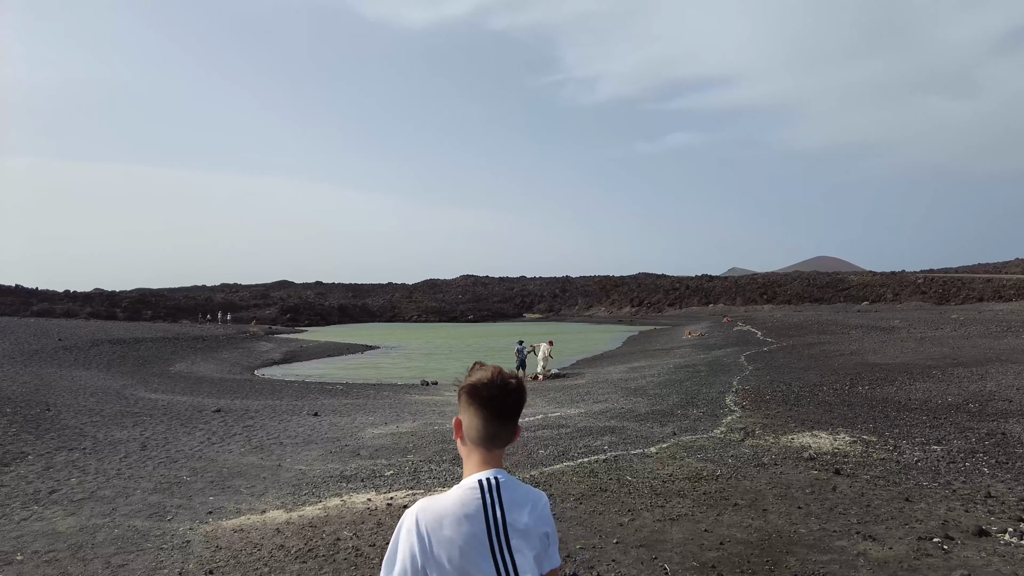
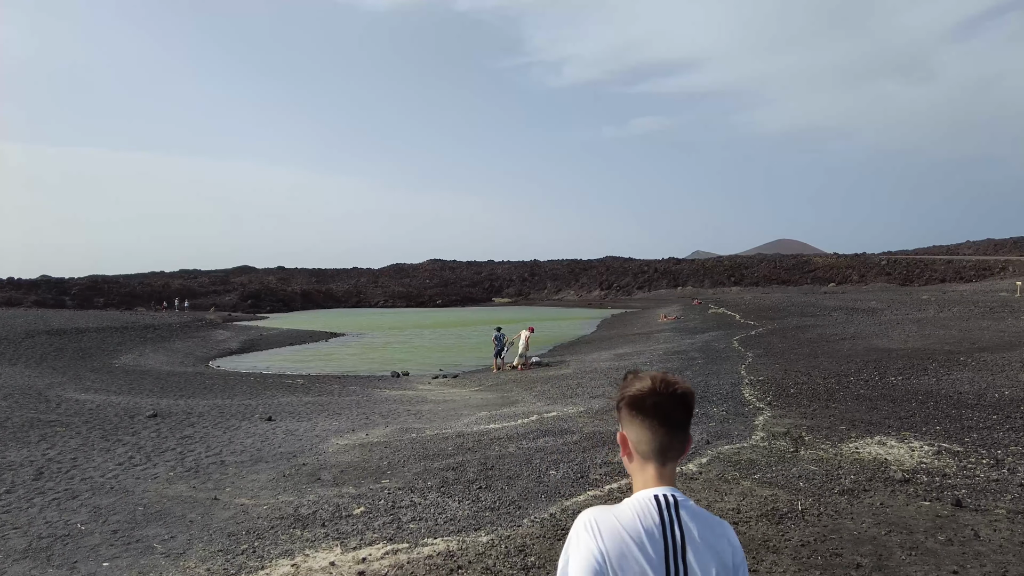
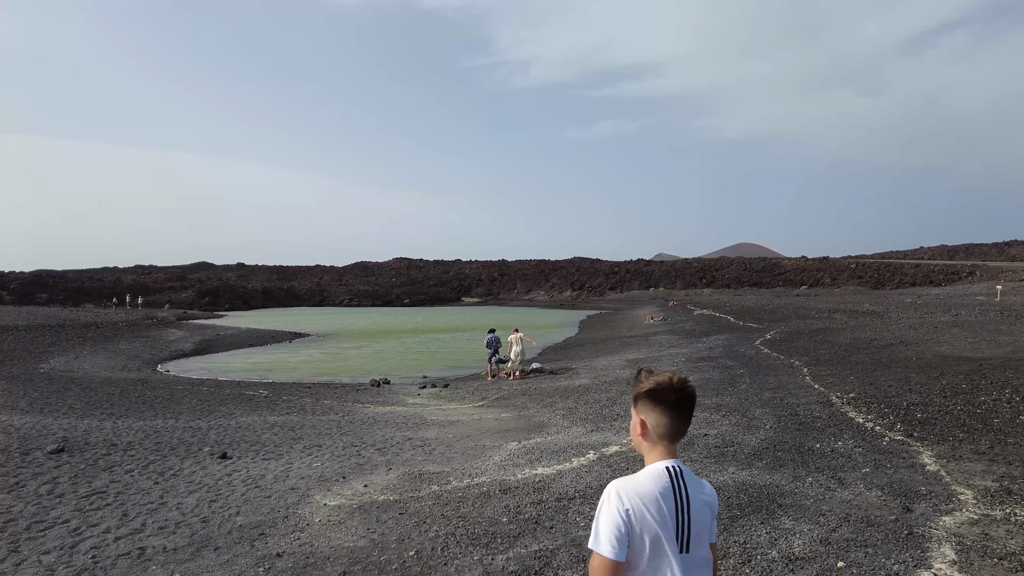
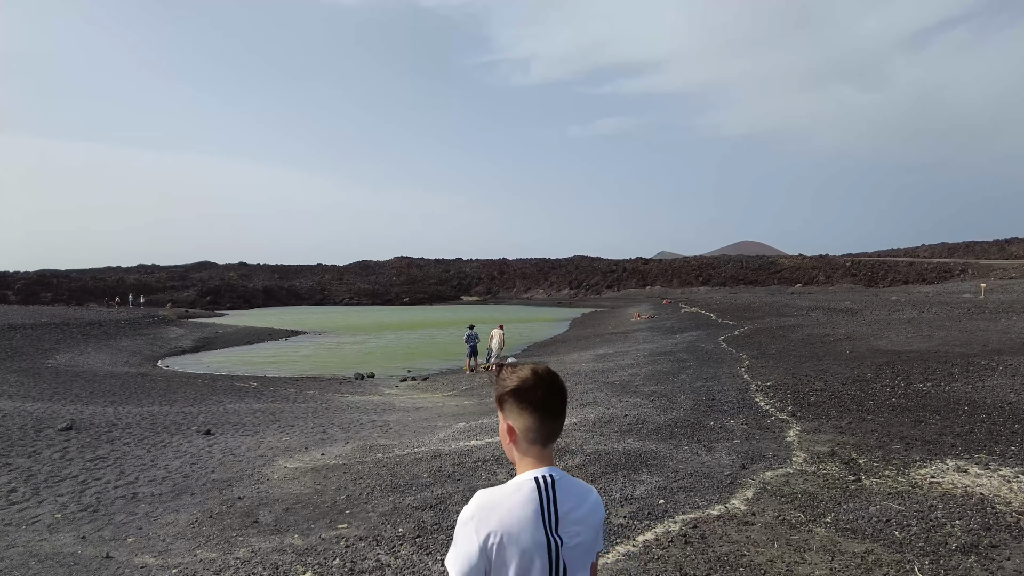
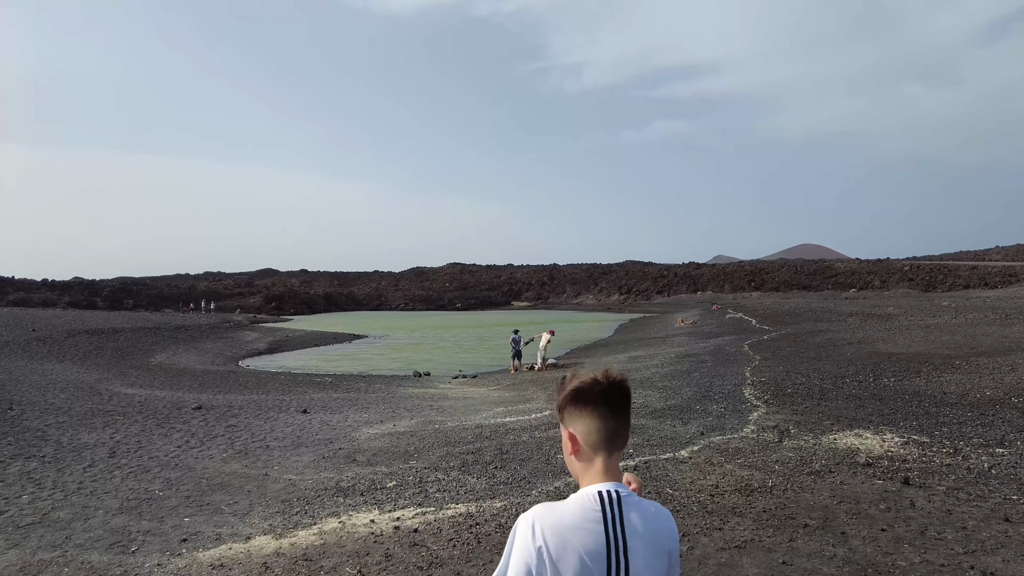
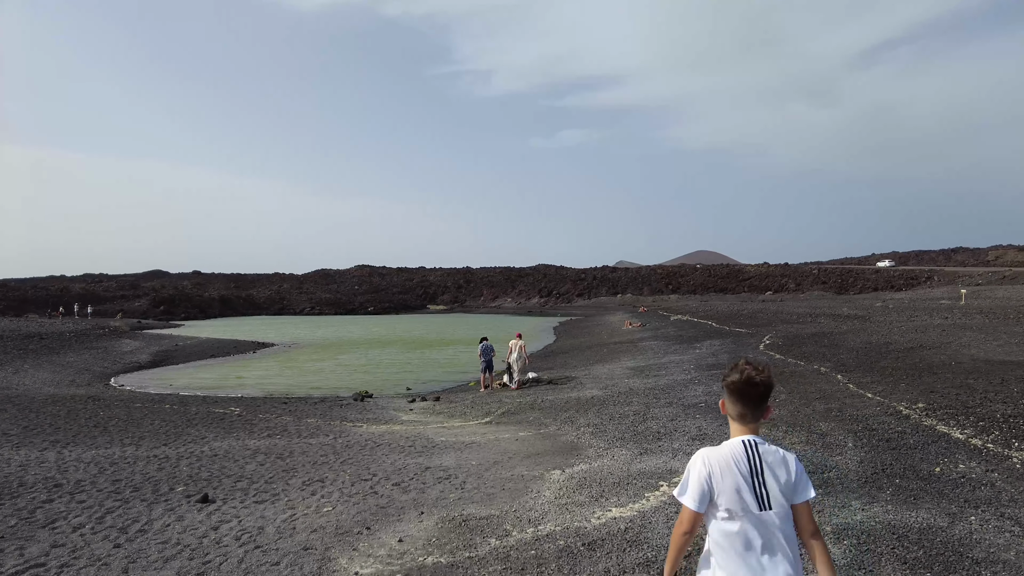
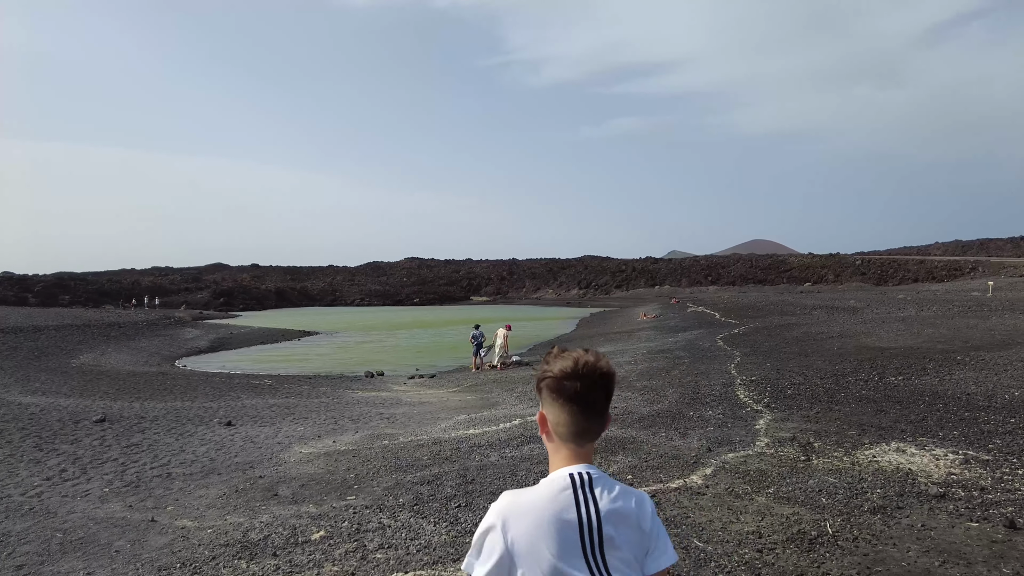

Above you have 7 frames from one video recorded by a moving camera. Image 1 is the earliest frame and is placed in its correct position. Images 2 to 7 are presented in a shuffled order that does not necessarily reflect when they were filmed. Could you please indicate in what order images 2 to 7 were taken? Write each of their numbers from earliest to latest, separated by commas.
5, 2, 7, 4, 3, 6
